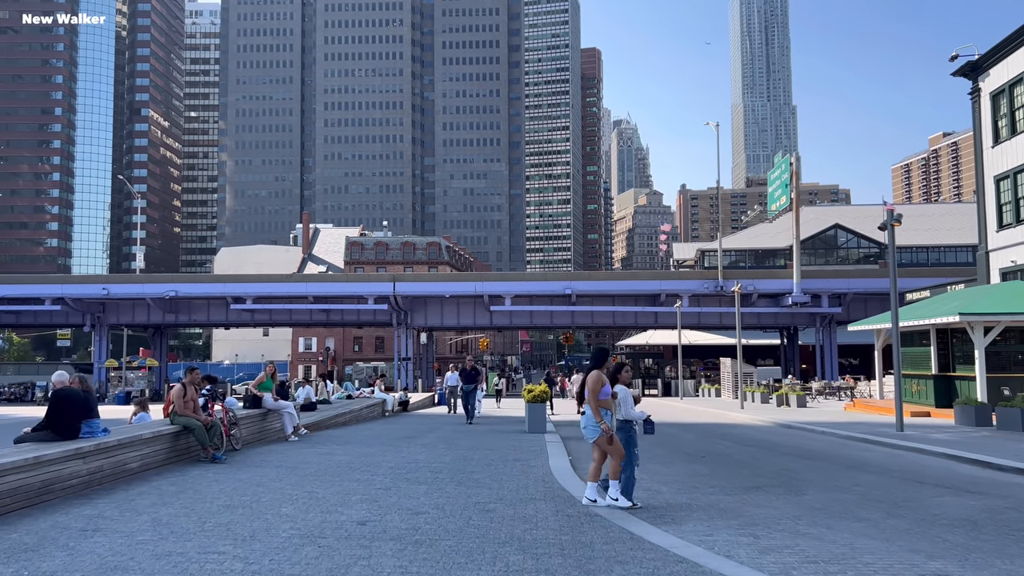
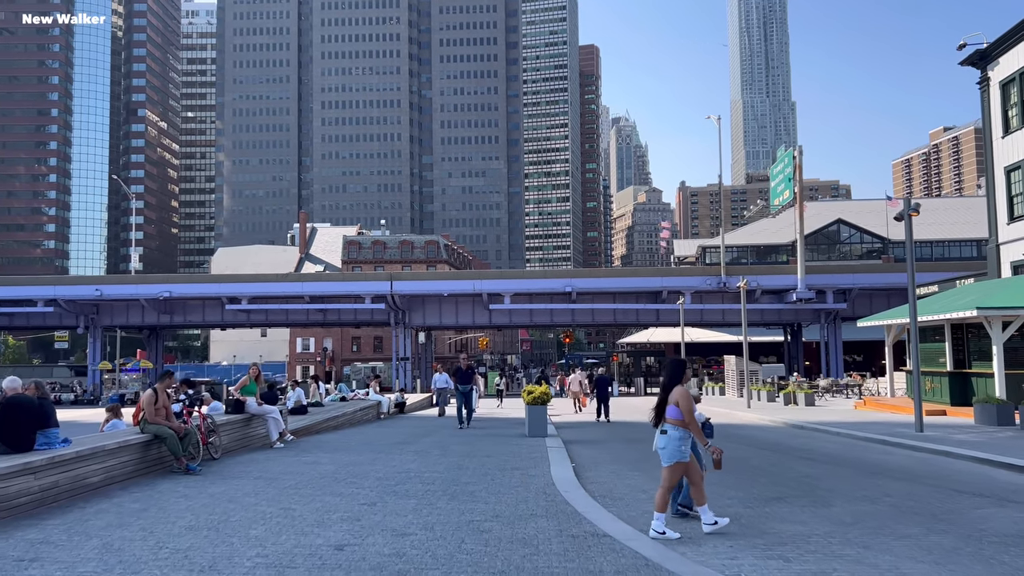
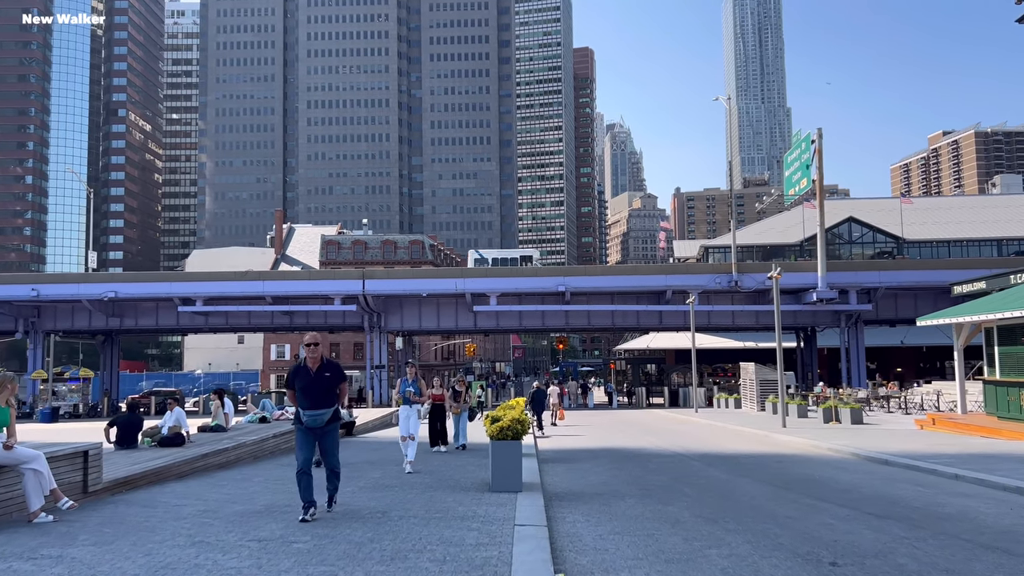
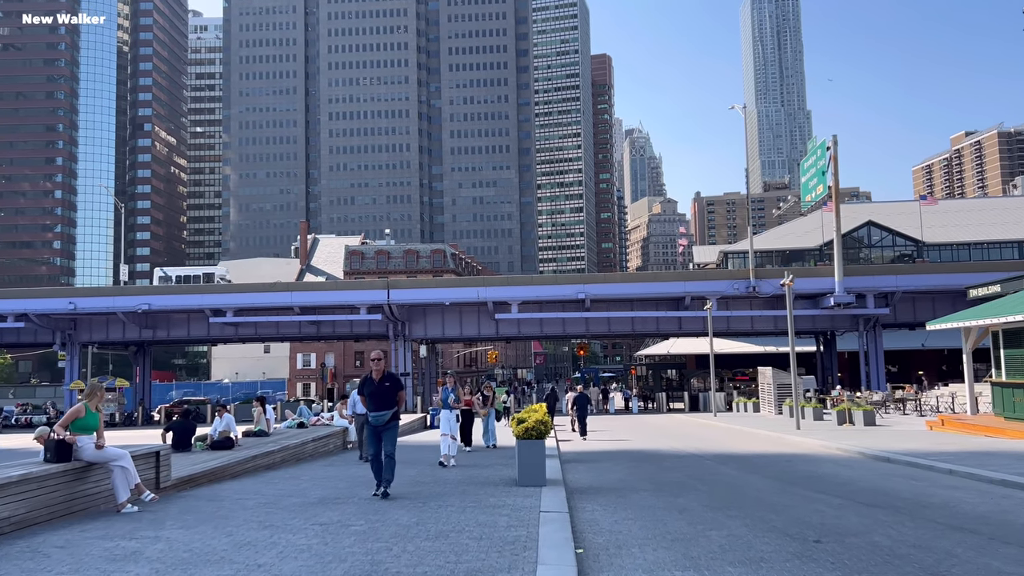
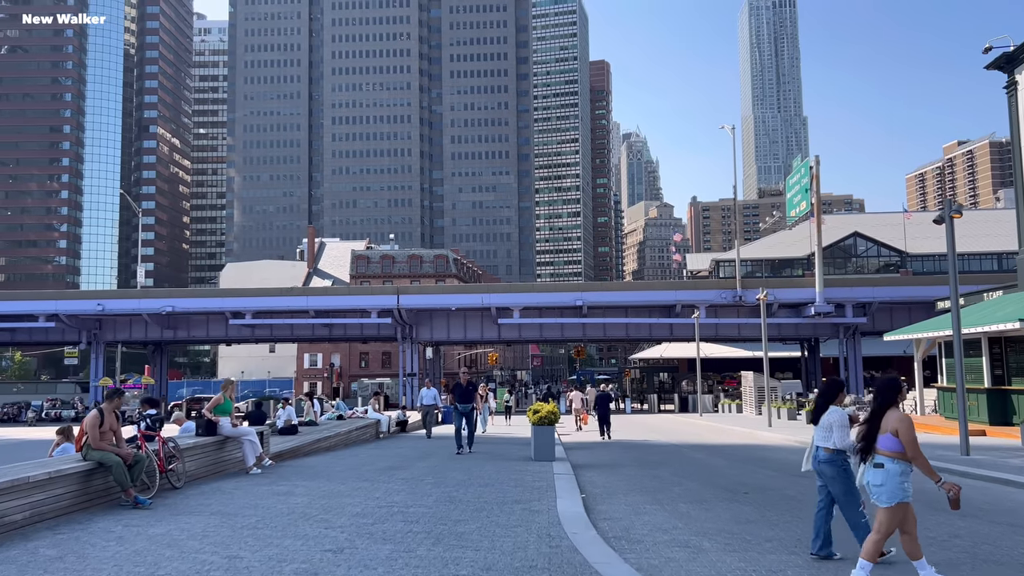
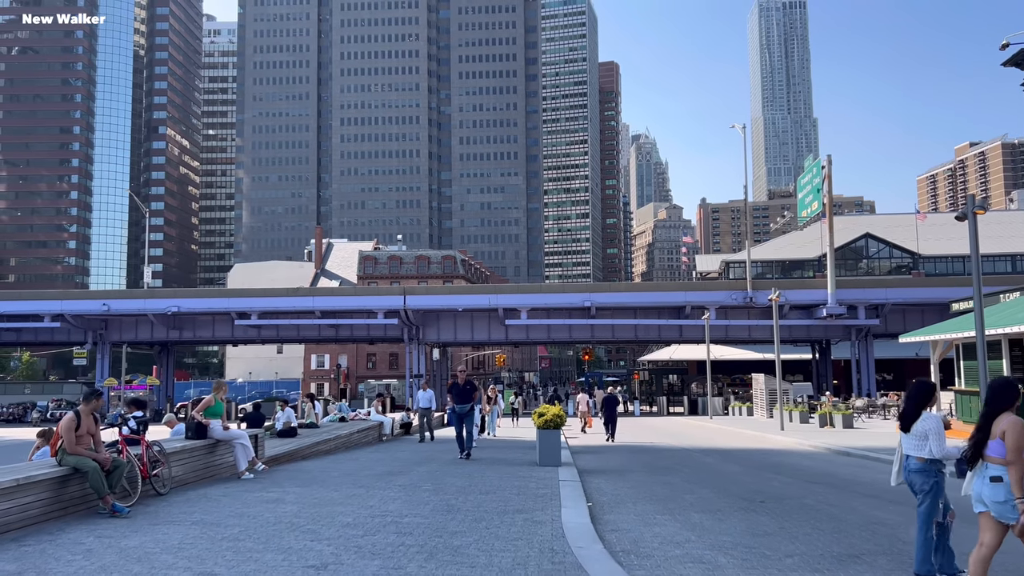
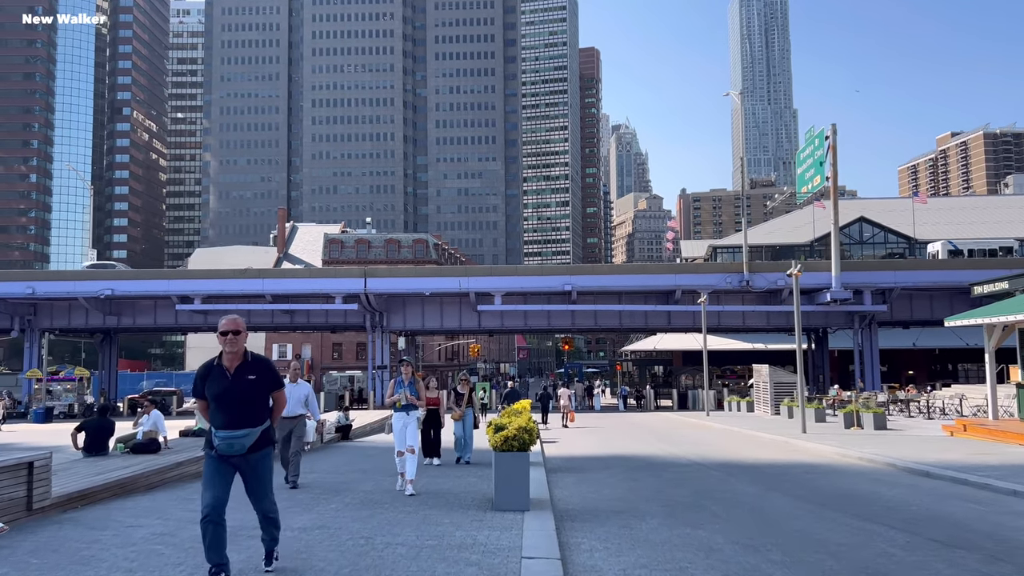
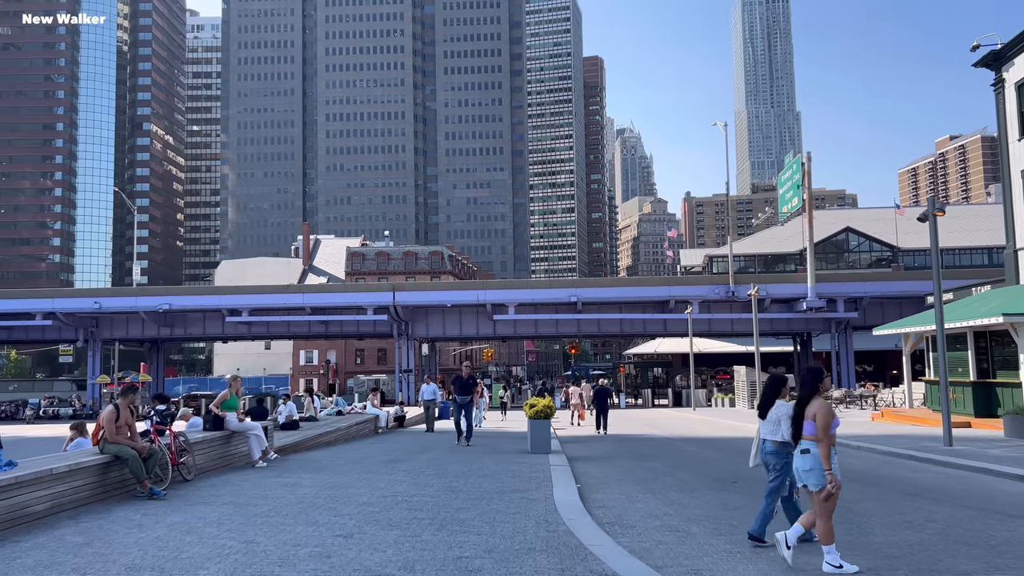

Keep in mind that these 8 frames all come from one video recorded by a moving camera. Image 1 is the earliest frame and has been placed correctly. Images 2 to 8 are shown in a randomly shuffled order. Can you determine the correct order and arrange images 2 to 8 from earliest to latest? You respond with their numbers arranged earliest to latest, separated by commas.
2, 8, 5, 6, 4, 3, 7
